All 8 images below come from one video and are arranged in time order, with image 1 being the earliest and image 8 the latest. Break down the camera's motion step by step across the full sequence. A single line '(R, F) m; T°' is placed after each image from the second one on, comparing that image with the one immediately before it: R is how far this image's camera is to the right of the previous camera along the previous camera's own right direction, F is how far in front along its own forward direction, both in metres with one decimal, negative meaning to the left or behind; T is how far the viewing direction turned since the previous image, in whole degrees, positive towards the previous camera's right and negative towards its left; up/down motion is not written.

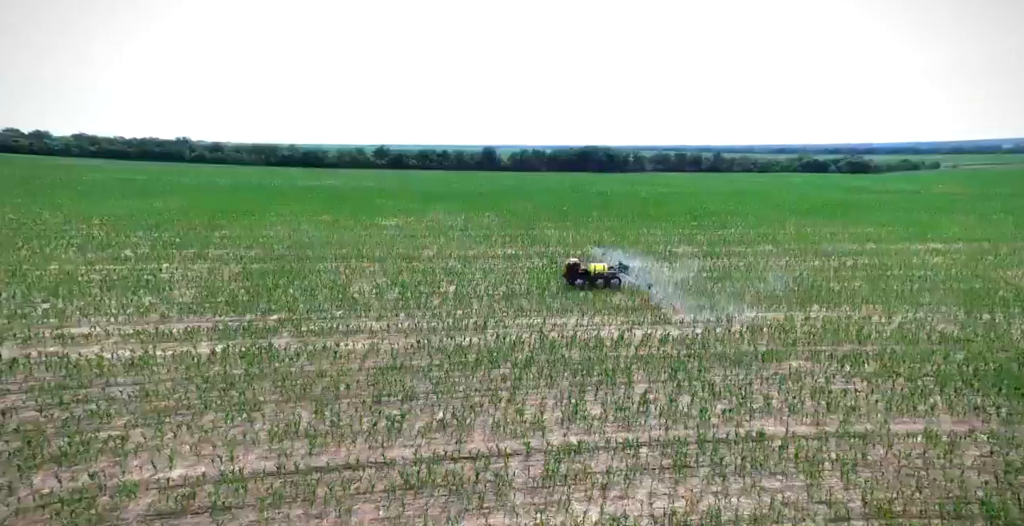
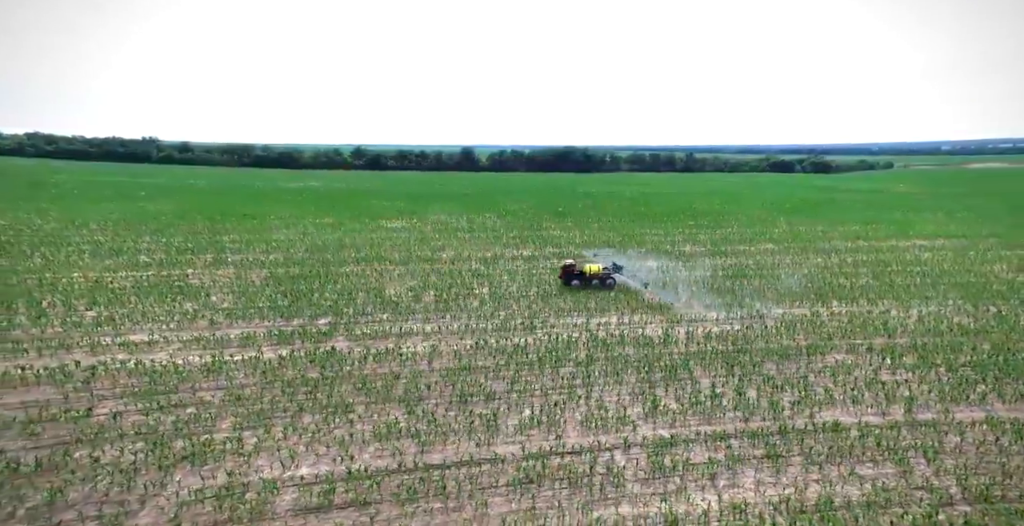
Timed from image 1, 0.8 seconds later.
(-1.4, -0.3) m; +2°
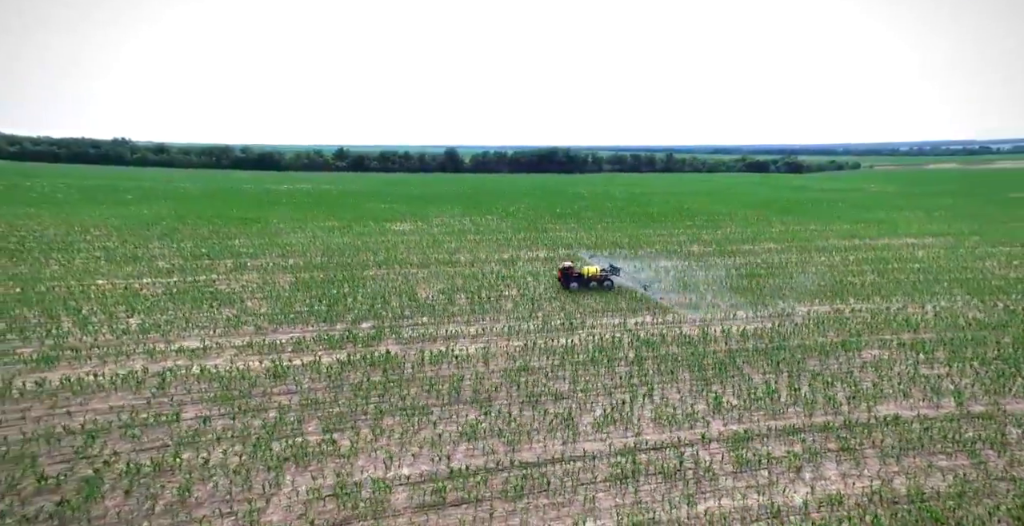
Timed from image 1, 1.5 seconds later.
(-1.2, -0.2) m; +1°
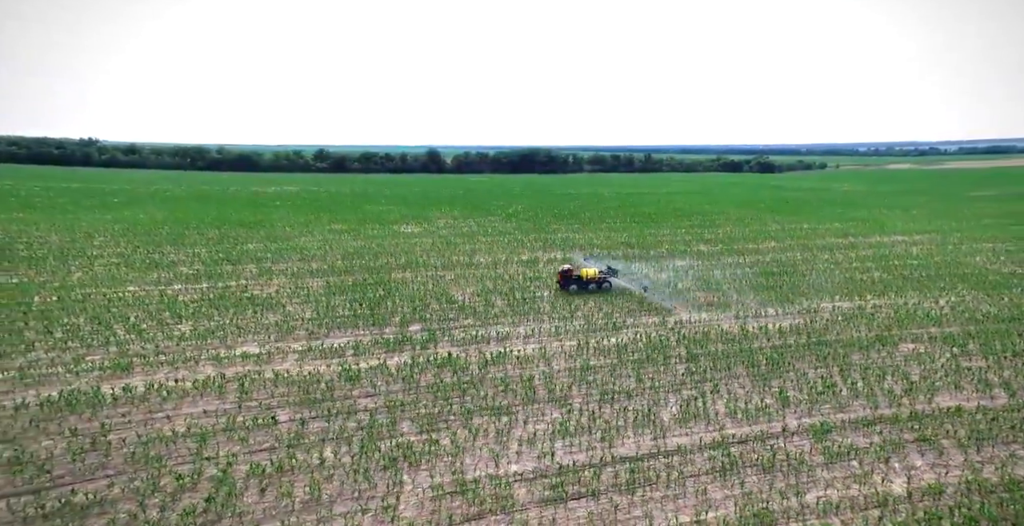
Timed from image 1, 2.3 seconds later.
(-1.4, -0.2) m; +2°
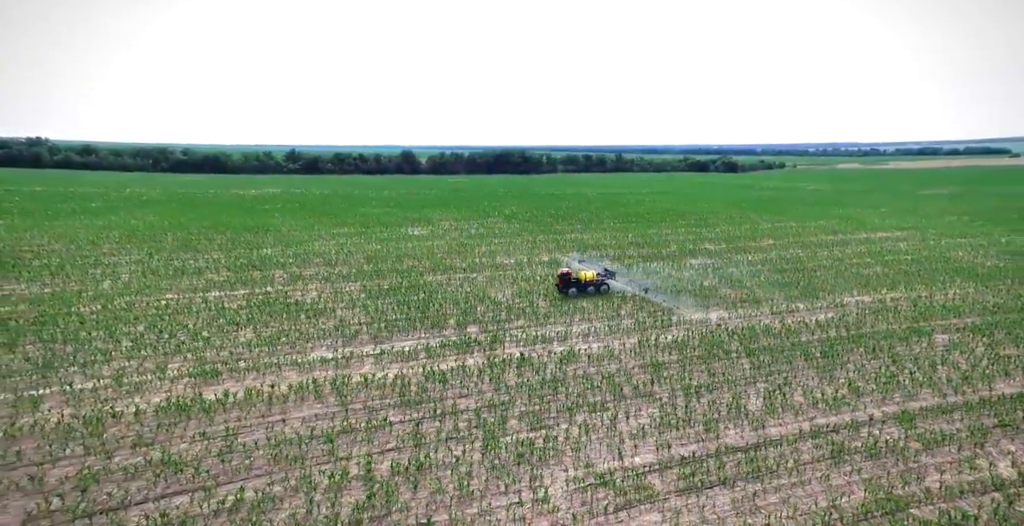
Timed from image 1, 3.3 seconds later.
(-1.7, -0.3) m; +2°
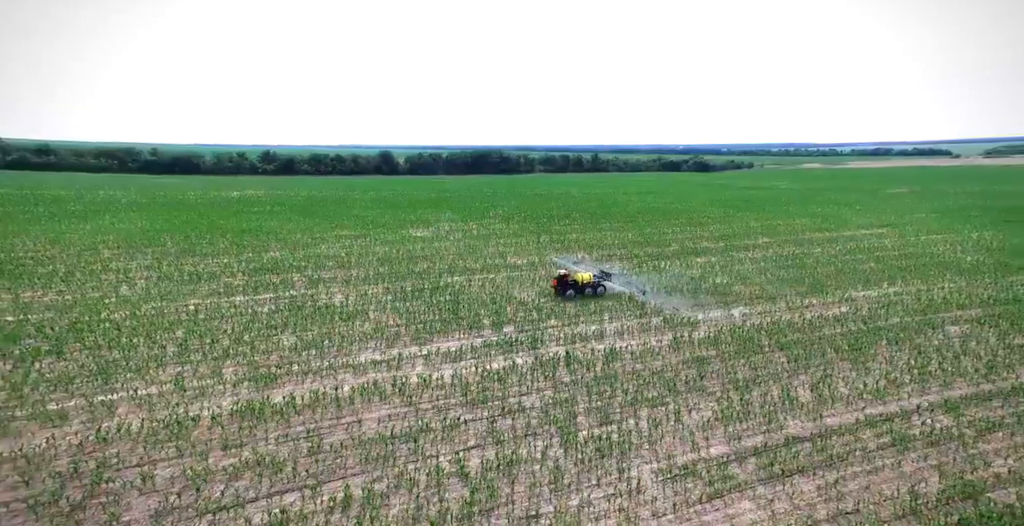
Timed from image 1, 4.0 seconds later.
(-1.2, -0.2) m; +2°
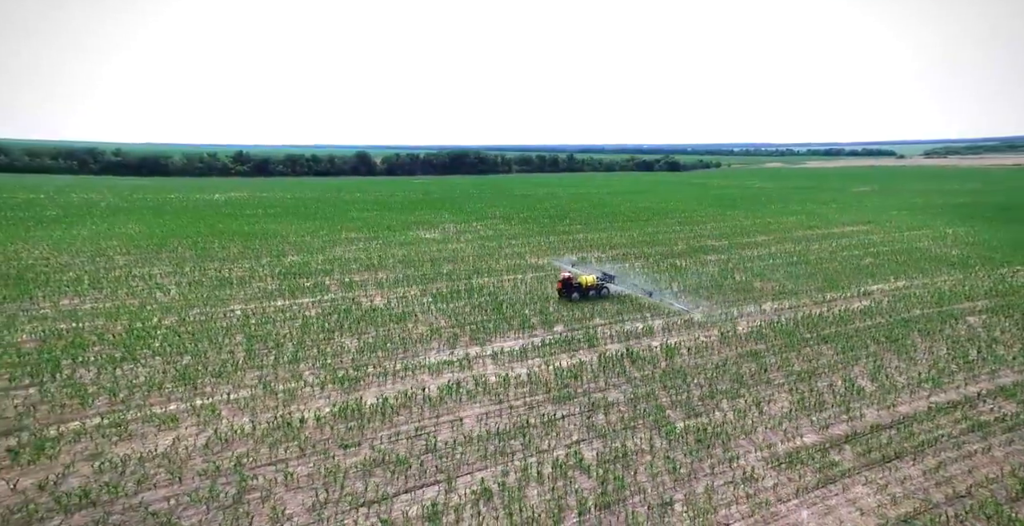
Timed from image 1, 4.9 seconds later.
(-1.6, -0.3) m; +2°
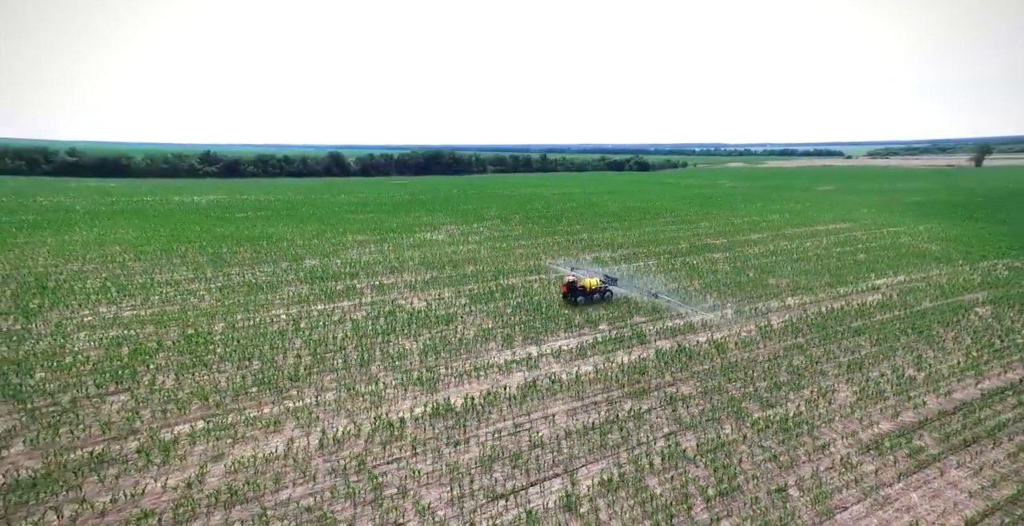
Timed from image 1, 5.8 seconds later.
(-1.6, -0.3) m; +2°
